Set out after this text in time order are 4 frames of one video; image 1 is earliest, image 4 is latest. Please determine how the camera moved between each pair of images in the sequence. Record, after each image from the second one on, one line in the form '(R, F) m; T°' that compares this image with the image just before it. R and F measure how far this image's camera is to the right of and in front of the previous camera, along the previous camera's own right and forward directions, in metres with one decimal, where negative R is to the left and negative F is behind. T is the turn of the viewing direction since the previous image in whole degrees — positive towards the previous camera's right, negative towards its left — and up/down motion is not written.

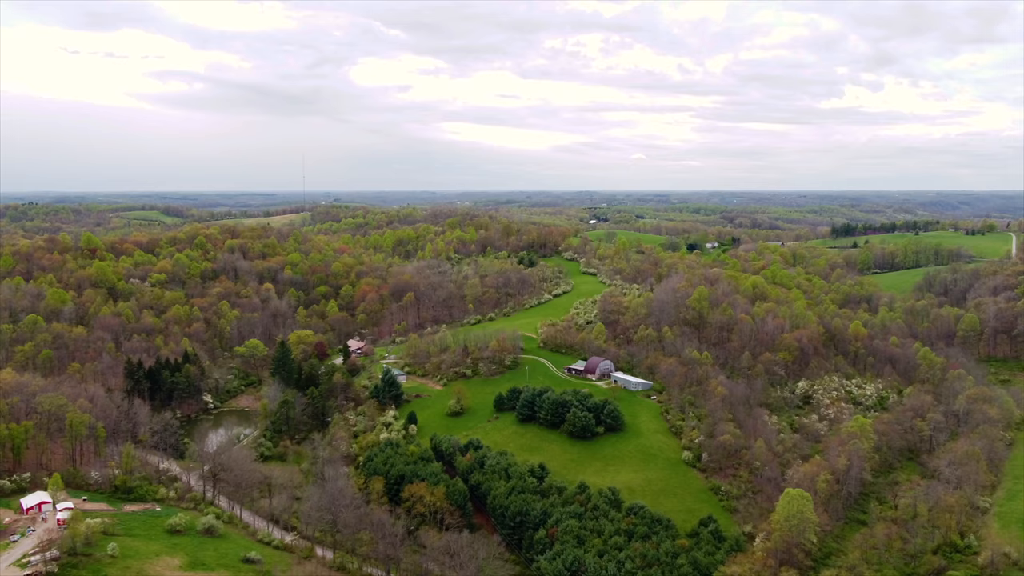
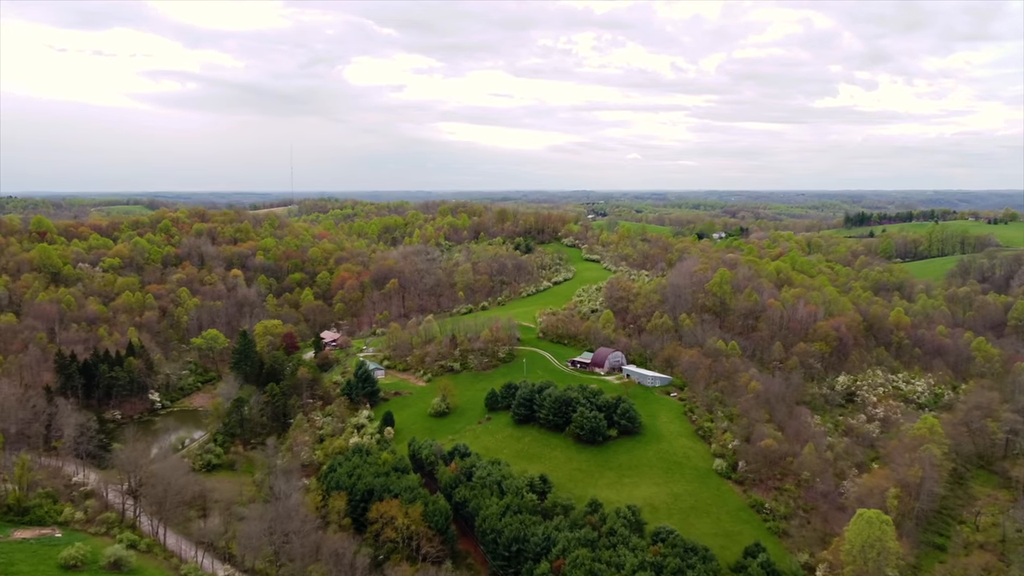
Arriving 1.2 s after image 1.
(+0.1, +14.3) m; 0°
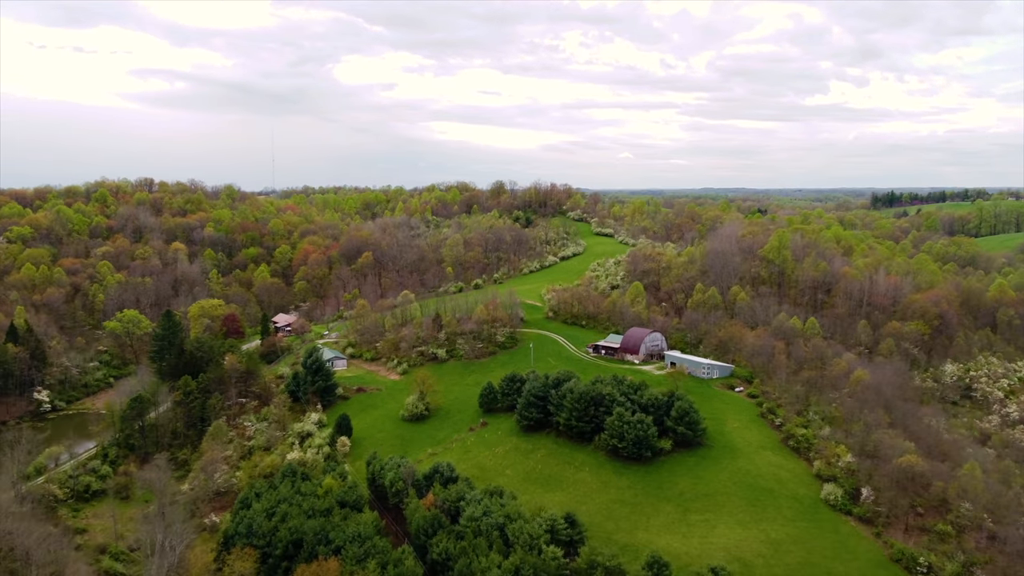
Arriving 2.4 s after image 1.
(-0.6, +22.2) m; 0°
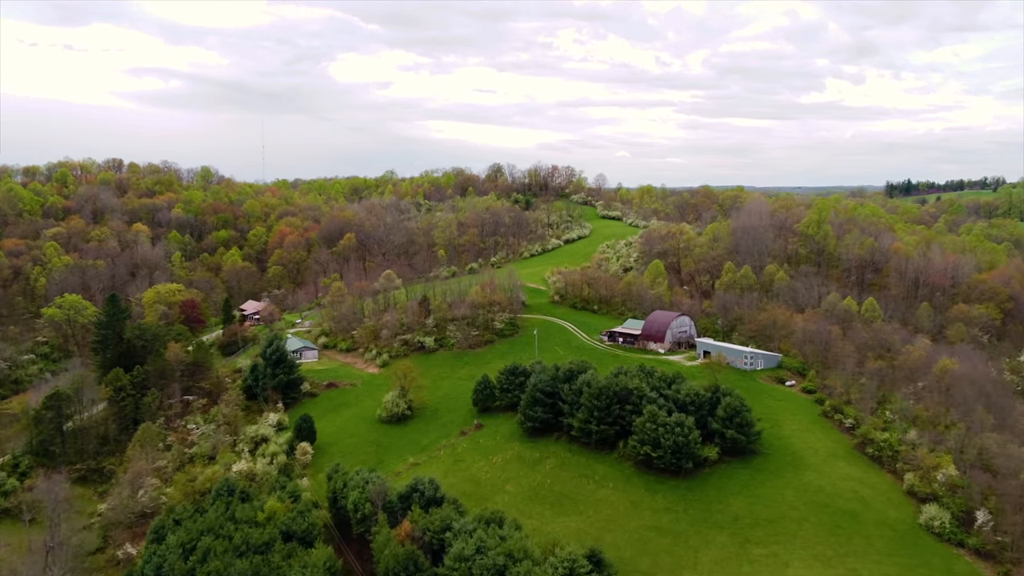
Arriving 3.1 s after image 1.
(-0.2, +10.6) m; 0°
